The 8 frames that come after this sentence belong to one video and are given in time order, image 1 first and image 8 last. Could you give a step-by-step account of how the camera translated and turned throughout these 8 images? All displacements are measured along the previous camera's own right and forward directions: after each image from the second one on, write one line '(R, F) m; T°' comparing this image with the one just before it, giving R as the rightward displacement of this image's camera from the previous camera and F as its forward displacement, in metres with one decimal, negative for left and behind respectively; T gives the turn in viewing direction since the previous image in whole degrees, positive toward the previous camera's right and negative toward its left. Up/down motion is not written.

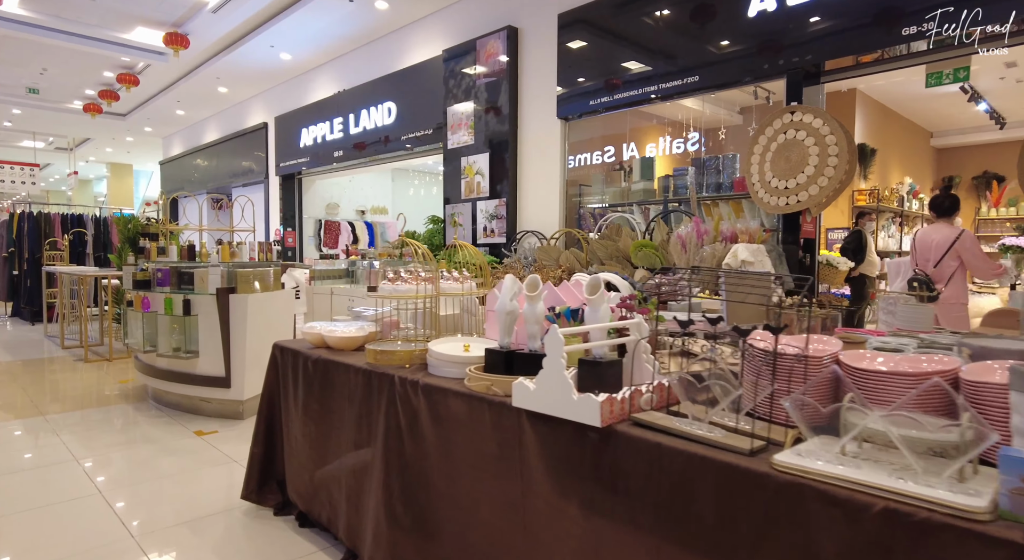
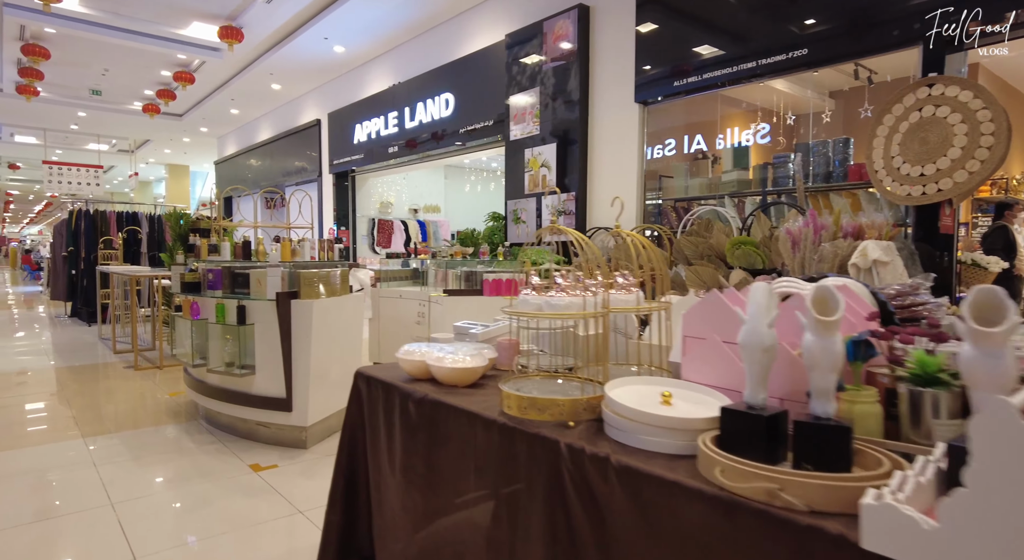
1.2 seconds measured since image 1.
(-0.3, +0.5) m; -4°
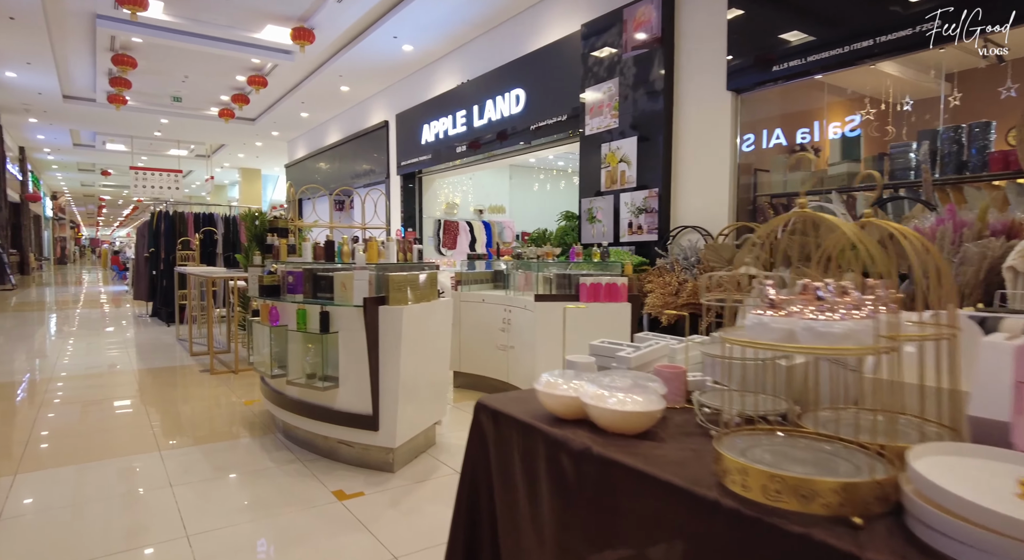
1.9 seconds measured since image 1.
(-0.2, +0.3) m; -6°
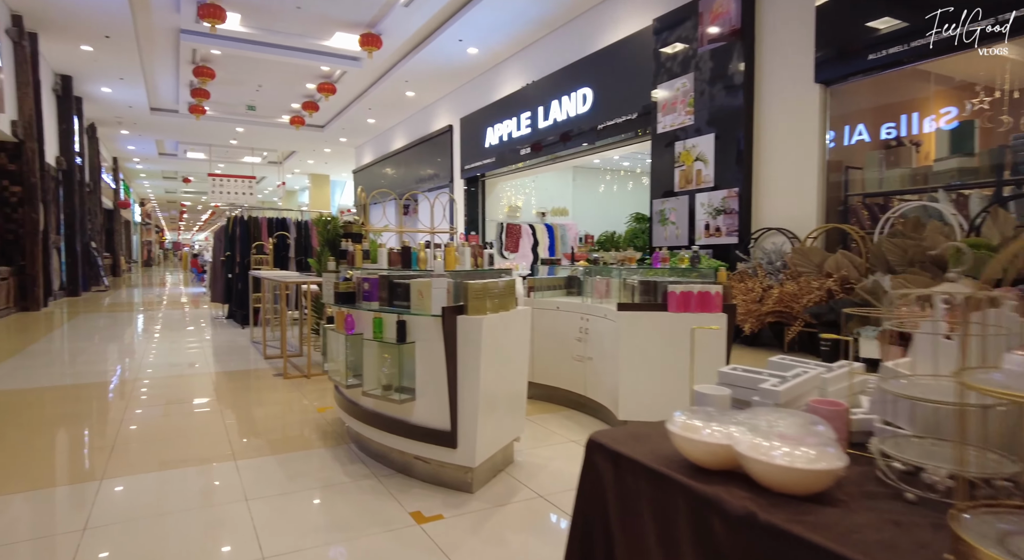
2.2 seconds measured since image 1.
(-0.1, +0.1) m; -6°
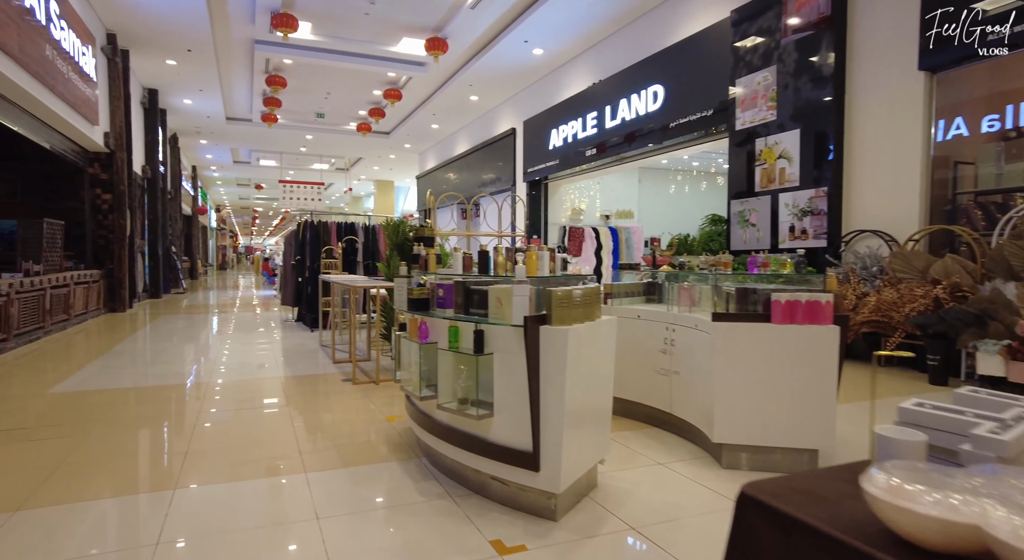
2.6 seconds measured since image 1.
(-0.1, +0.2) m; -6°
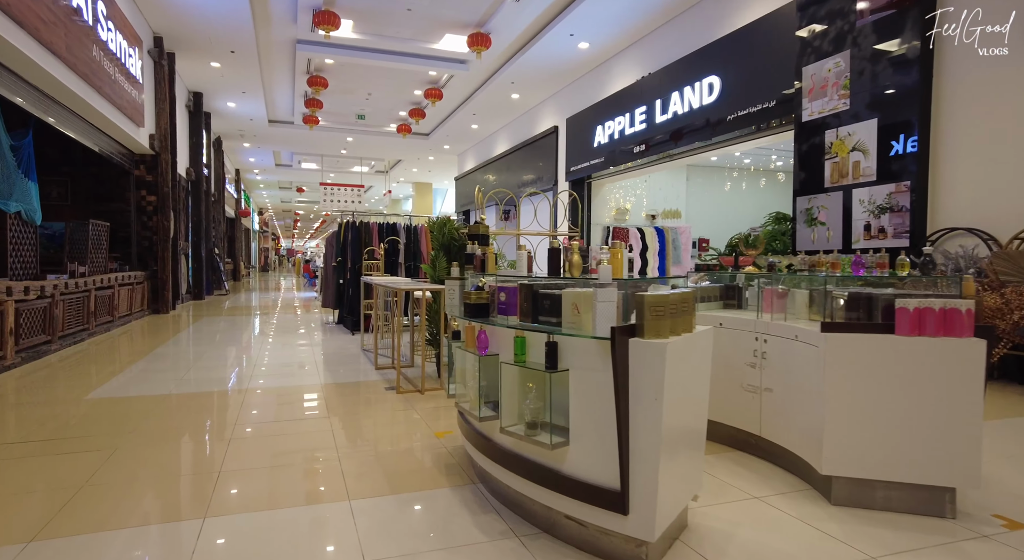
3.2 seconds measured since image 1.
(-0.1, +0.3) m; -4°
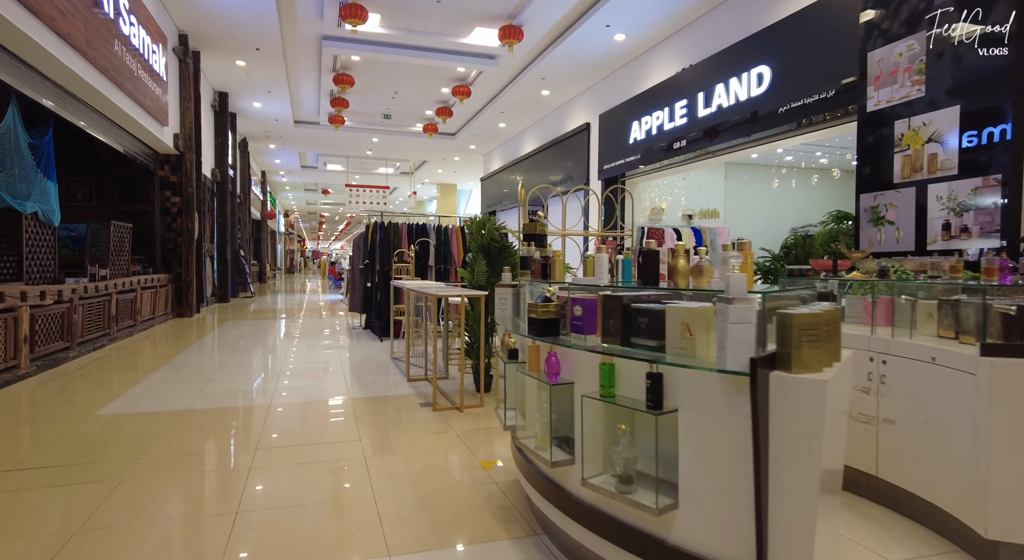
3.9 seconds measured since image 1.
(-0.1, +0.3) m; -2°
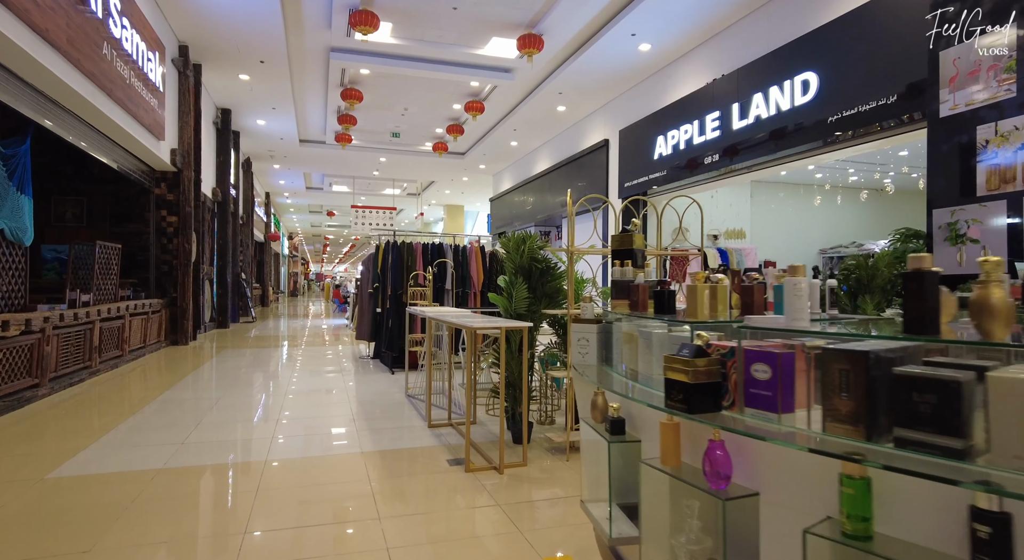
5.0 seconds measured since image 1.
(-0.2, +0.5) m; 0°
